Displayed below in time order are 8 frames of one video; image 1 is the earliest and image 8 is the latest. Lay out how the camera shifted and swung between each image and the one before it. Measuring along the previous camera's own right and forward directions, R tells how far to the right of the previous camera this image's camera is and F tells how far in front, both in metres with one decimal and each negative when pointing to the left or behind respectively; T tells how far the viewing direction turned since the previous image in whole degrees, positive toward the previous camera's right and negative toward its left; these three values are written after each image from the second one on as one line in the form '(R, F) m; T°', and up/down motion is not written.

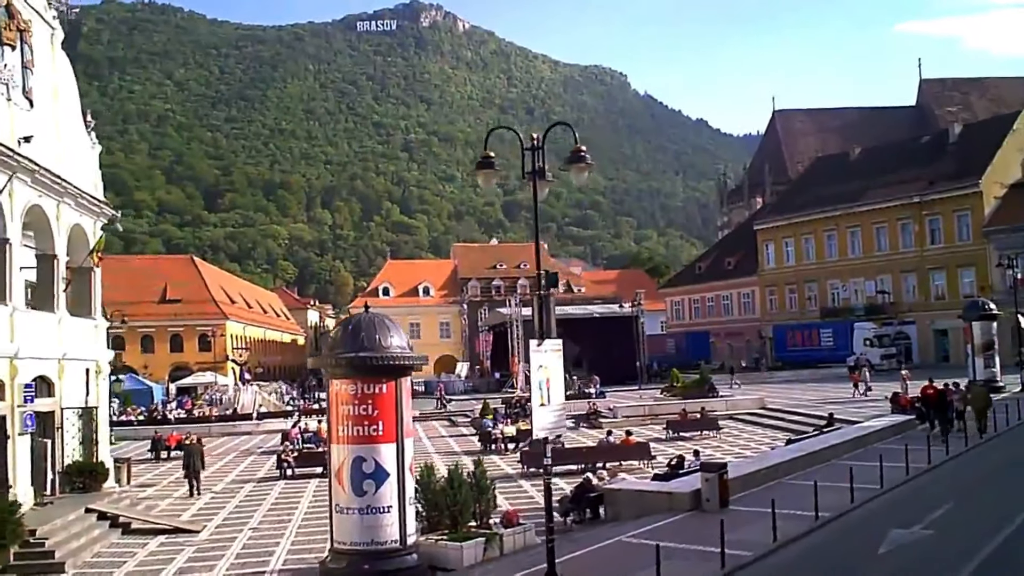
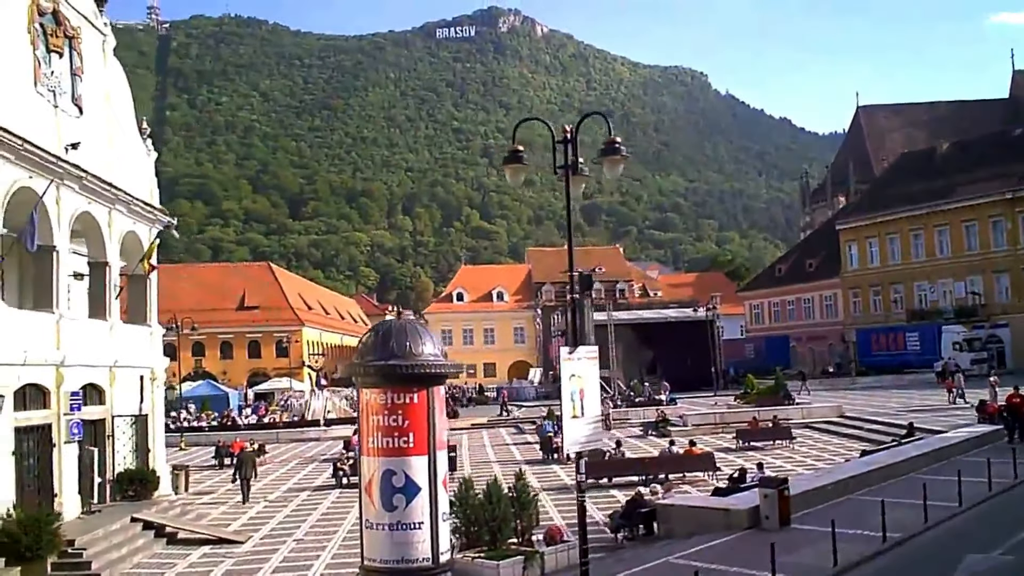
(+0.5, +0.8) m; -4°
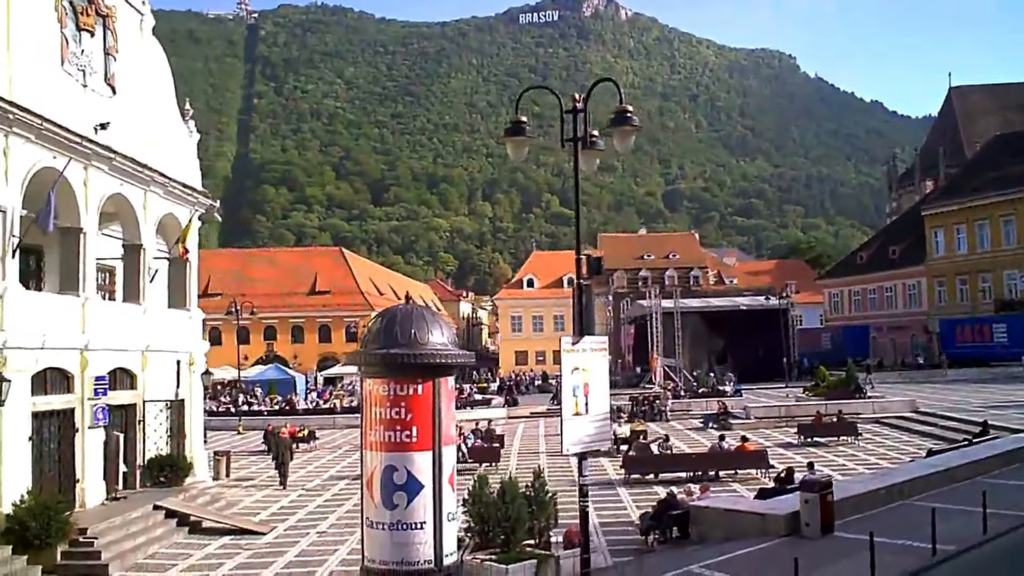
(+0.8, +0.9) m; -4°
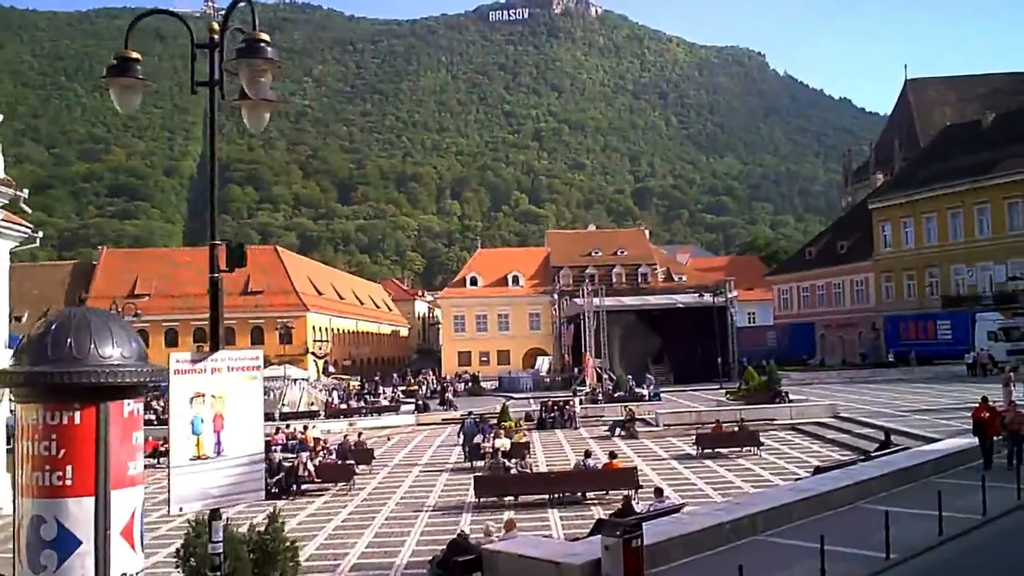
(+2.5, +2.5) m; +1°
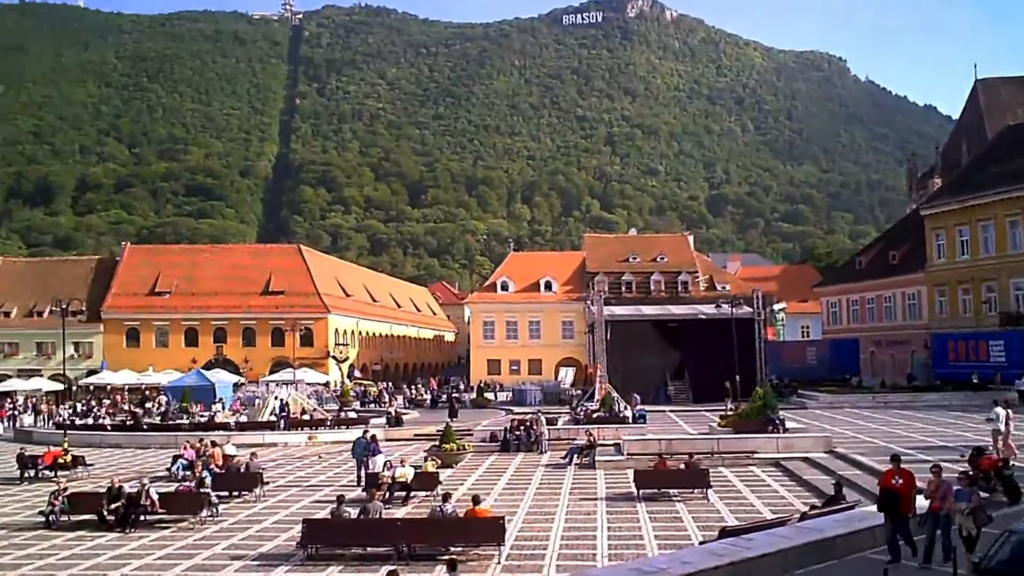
(+3.3, +3.6) m; -4°
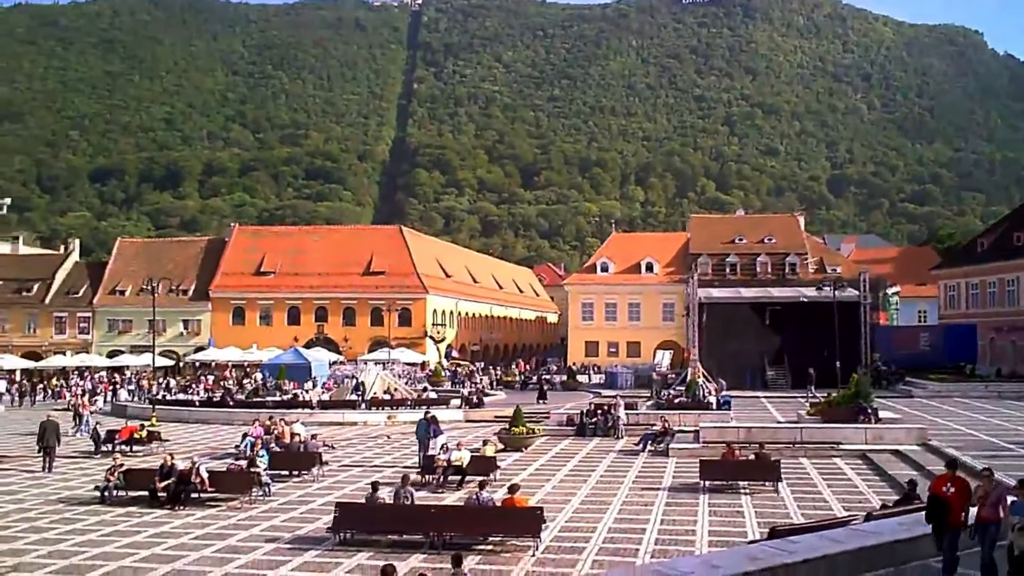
(+1.0, +0.9) m; -6°
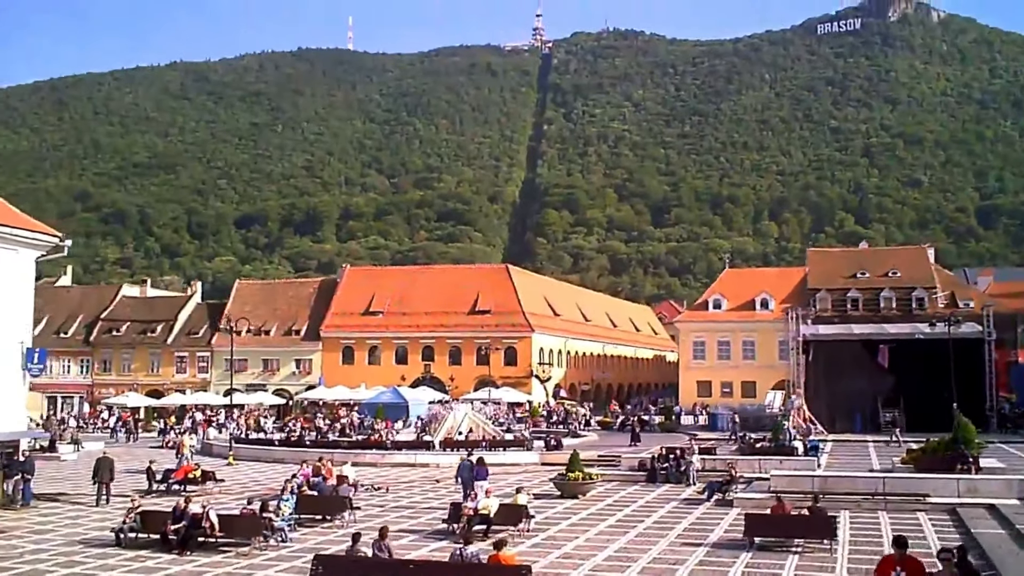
(+1.8, +1.4) m; -7°
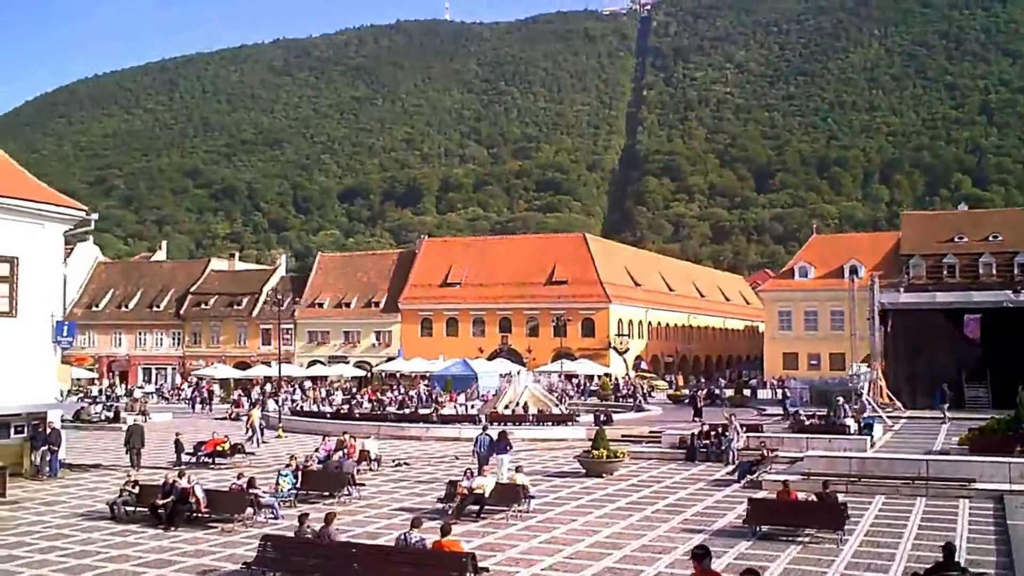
(+1.8, +1.1) m; -6°
